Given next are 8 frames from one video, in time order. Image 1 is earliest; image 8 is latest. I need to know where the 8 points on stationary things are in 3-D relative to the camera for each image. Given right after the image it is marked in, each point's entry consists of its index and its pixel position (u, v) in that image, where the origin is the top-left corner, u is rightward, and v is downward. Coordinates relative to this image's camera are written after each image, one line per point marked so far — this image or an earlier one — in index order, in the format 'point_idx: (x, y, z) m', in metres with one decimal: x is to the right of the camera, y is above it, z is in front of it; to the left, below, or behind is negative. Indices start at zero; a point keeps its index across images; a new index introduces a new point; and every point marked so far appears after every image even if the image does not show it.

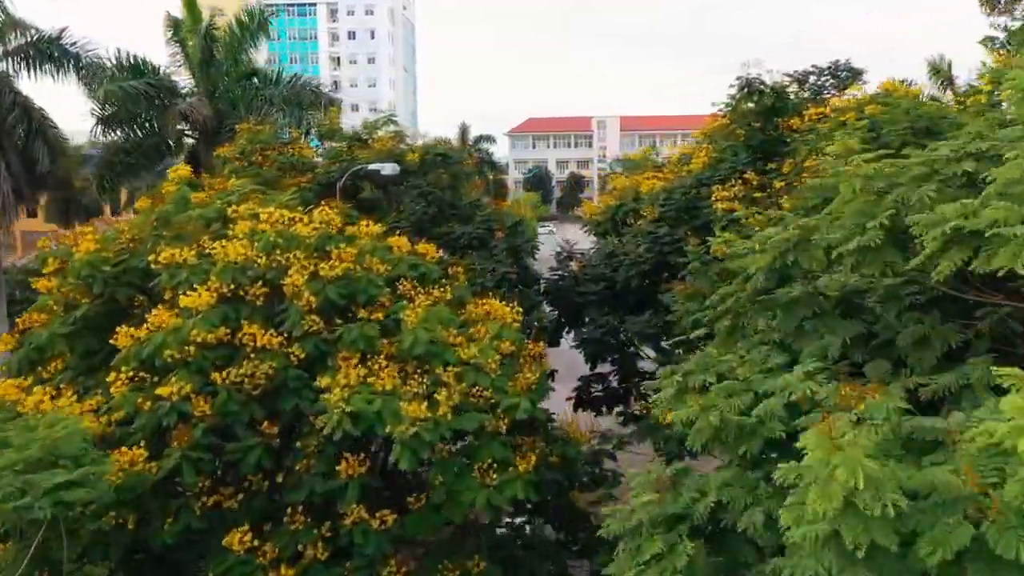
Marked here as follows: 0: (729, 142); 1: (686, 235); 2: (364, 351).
0: (+2.5, +1.7, +9.3) m
1: (+2.0, +0.6, +9.1) m
2: (-1.0, -0.5, +5.4) m
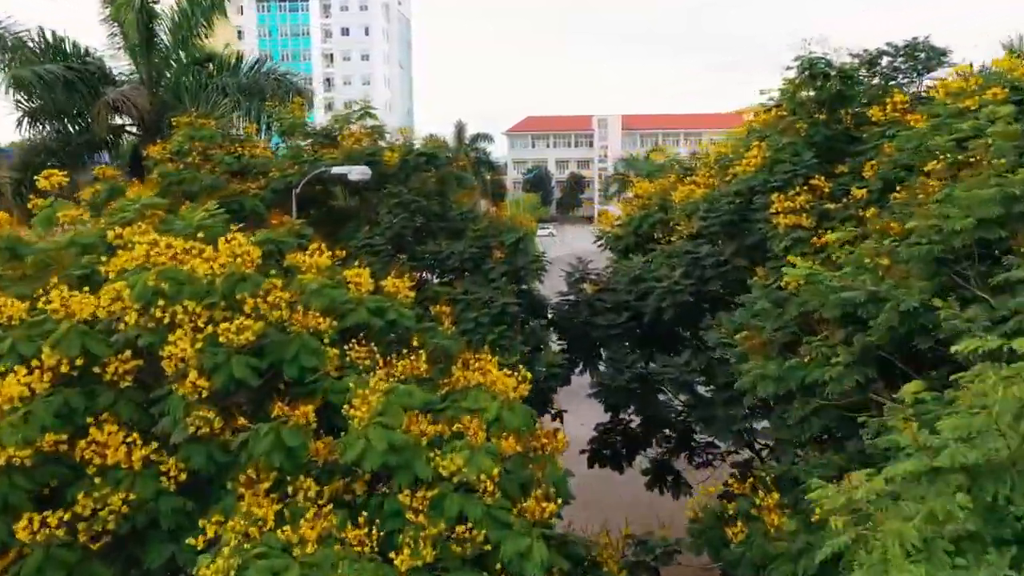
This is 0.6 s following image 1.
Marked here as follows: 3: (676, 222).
0: (+2.6, +1.4, +7.4) m
1: (+2.0, +0.3, +7.2) m
2: (-1.0, -0.8, +3.5) m
3: (+1.6, +0.7, +8.0) m
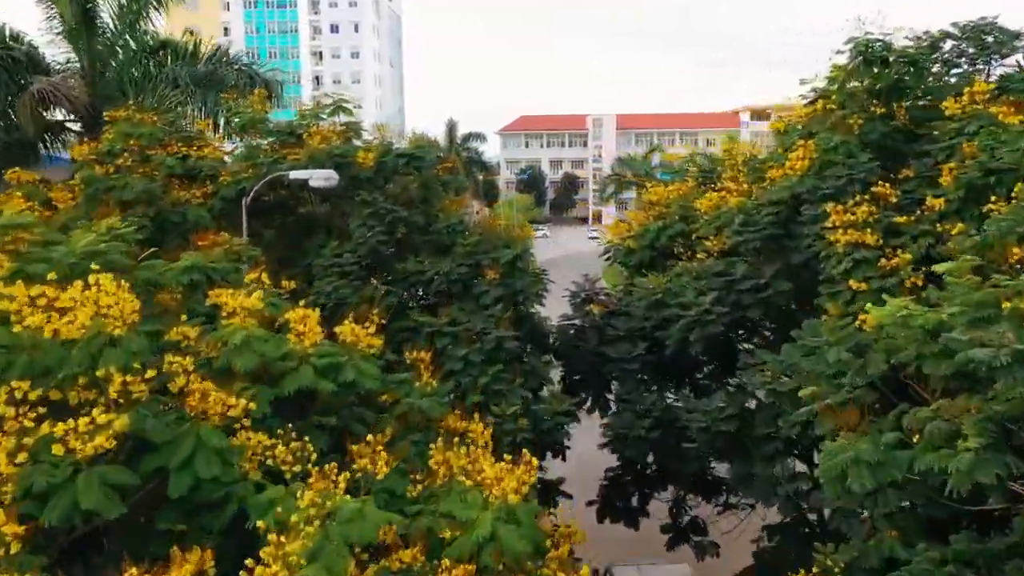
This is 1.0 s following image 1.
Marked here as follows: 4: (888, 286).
0: (+2.5, +1.2, +6.2) m
1: (+2.0, +0.1, +6.0) m
2: (-1.0, -1.0, +2.3) m
3: (+1.6, +0.4, +6.8) m
4: (+2.4, 0.0, +5.2) m
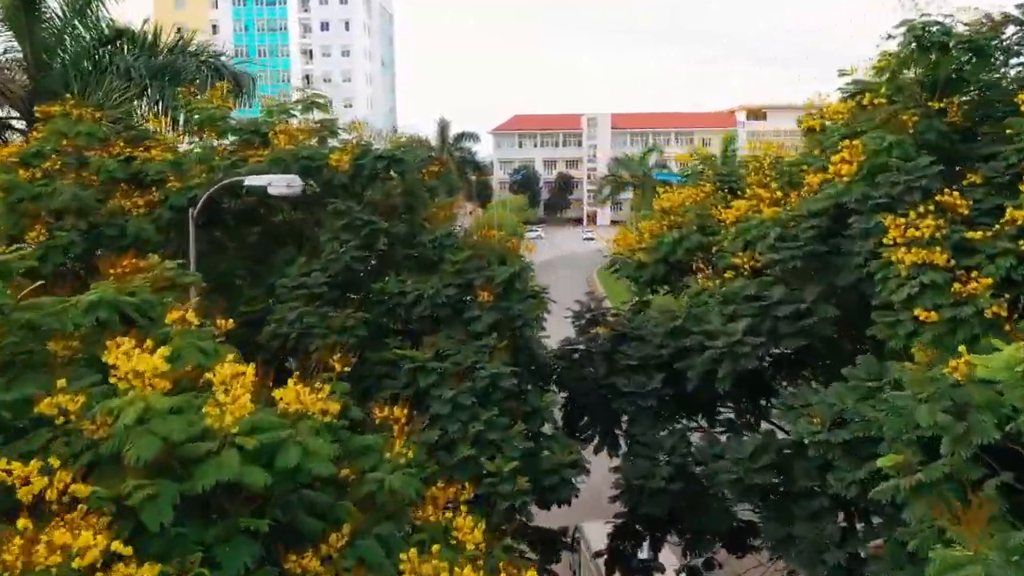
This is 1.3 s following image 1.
0: (+2.5, +1.0, +5.3) m
1: (+1.9, -0.1, +5.1) m
2: (-1.0, -1.2, +1.4) m
3: (+1.6, +0.3, +5.9) m
4: (+2.4, -0.2, +4.3) m
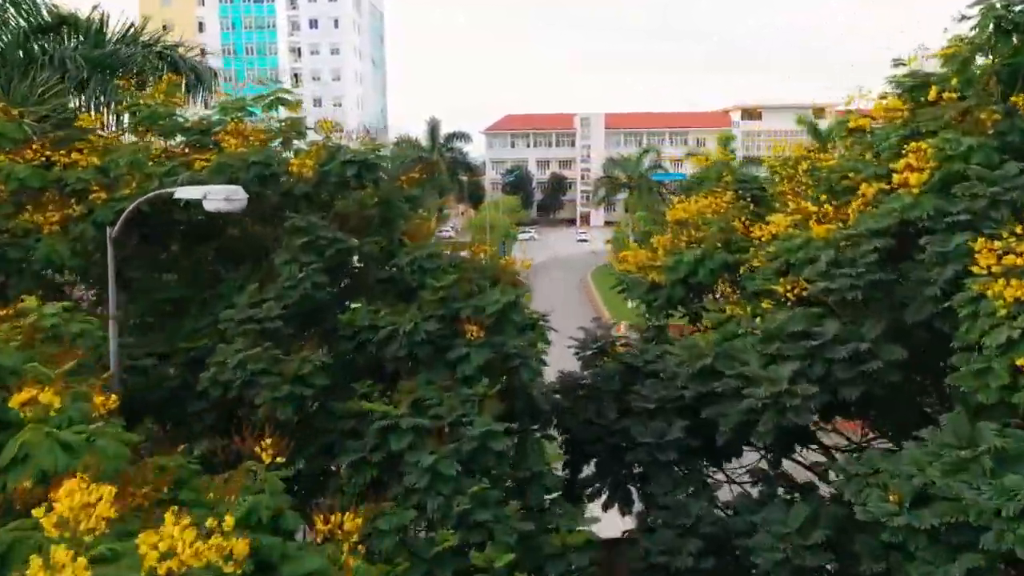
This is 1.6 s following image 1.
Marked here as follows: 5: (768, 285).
0: (+2.5, +0.8, +4.4) m
1: (+1.9, -0.3, +4.1) m
2: (-1.0, -1.4, +0.4) m
3: (+1.5, +0.1, +4.9) m
4: (+2.4, -0.3, +3.4) m
5: (+1.5, 0.0, +4.9) m
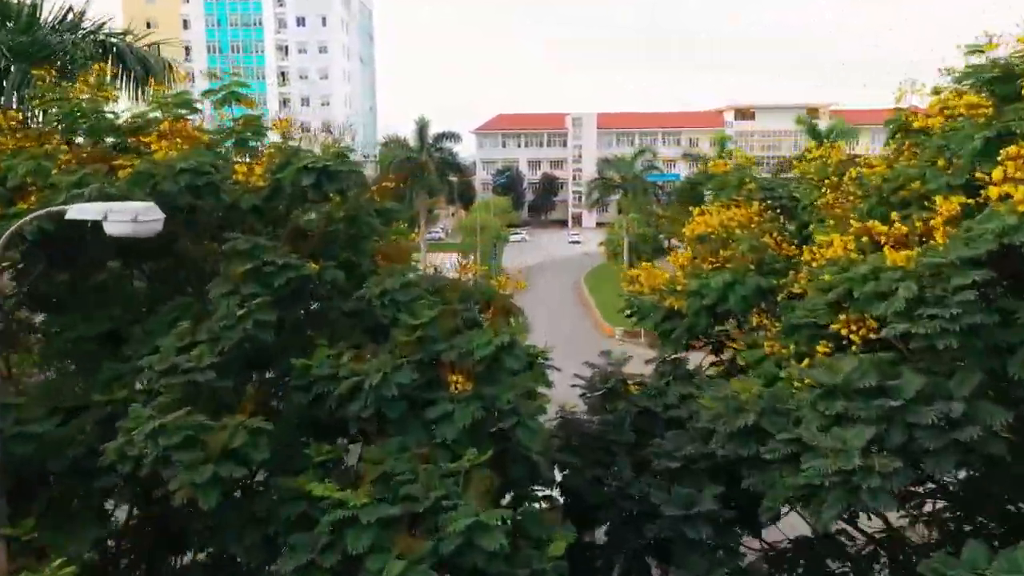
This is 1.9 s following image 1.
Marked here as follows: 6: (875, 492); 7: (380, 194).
0: (+2.4, +0.7, +3.5) m
1: (+1.9, -0.5, +3.2) m
2: (-1.0, -1.6, -0.5) m
3: (+1.5, -0.1, +4.0) m
4: (+2.4, -0.5, +2.5) m
5: (+1.5, -0.2, +3.9) m
6: (+1.4, -0.8, +3.3) m
7: (-0.8, +0.5, +4.6) m
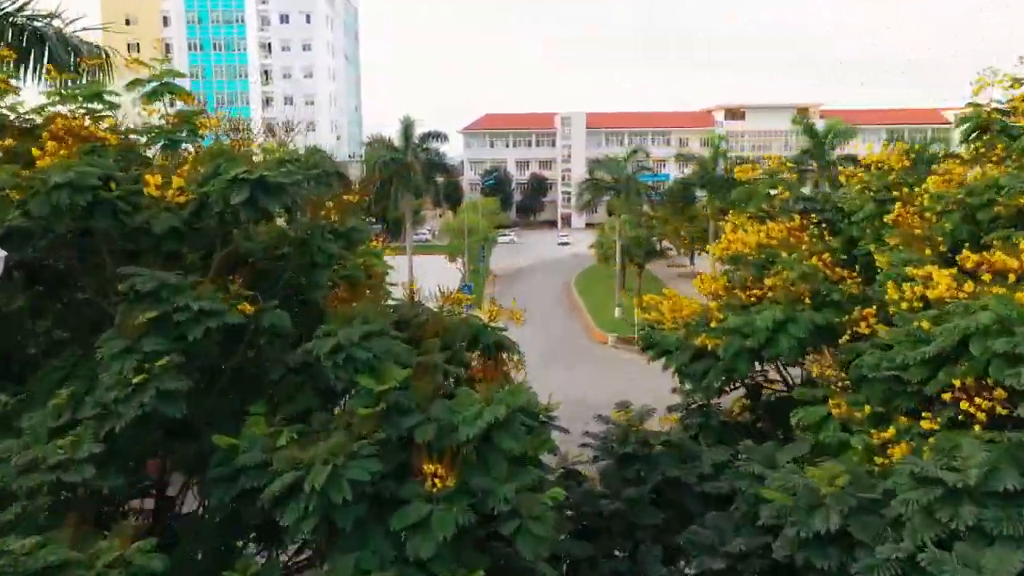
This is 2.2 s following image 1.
0: (+2.4, +0.5, +2.5) m
1: (+1.9, -0.7, +2.2) m
2: (-0.9, -1.8, -1.5) m
3: (+1.5, -0.3, +3.1) m
4: (+2.4, -0.7, +1.5) m
5: (+1.5, -0.3, +3.0) m
6: (+1.4, -1.0, +2.3) m
7: (-0.8, +0.4, +3.6) m
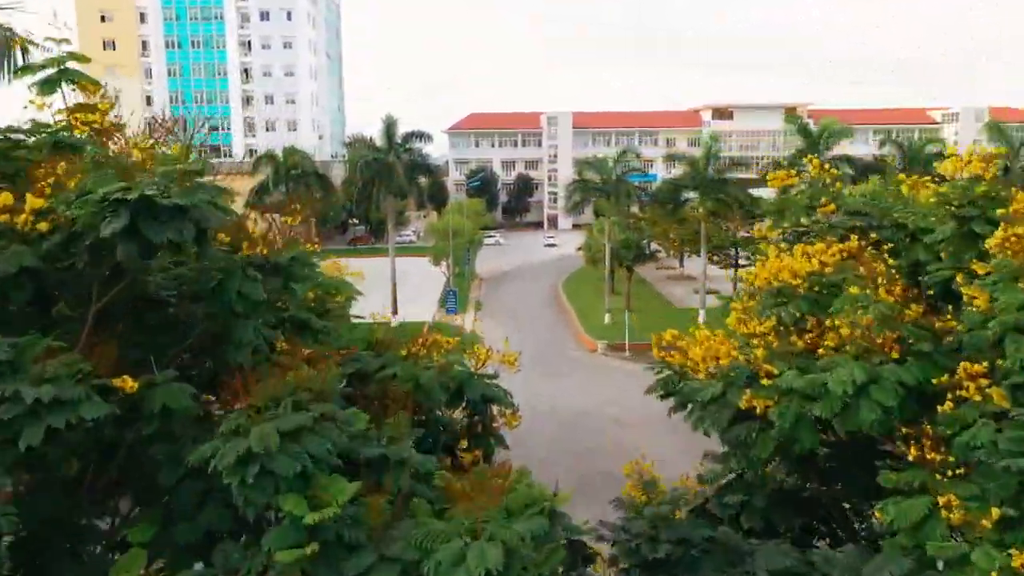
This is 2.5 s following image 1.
0: (+2.4, +0.3, +1.6) m
1: (+1.9, -0.8, +1.3) m
2: (-0.8, -1.9, -2.5) m
3: (+1.5, -0.5, +2.1) m
4: (+2.4, -0.9, +0.6) m
5: (+1.5, -0.5, +2.1) m
6: (+1.5, -1.2, +1.4) m
7: (-0.8, +0.2, +2.6) m
